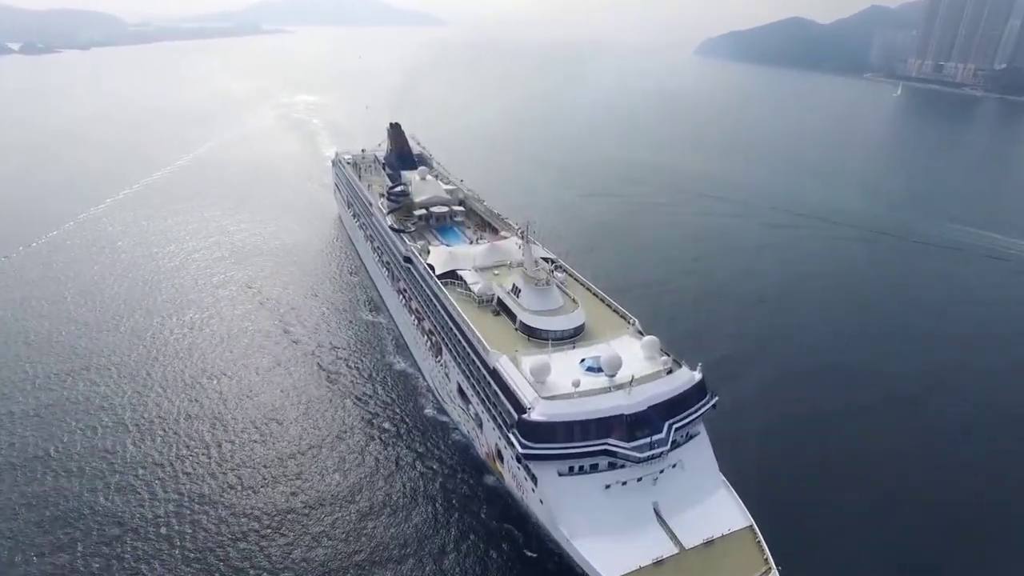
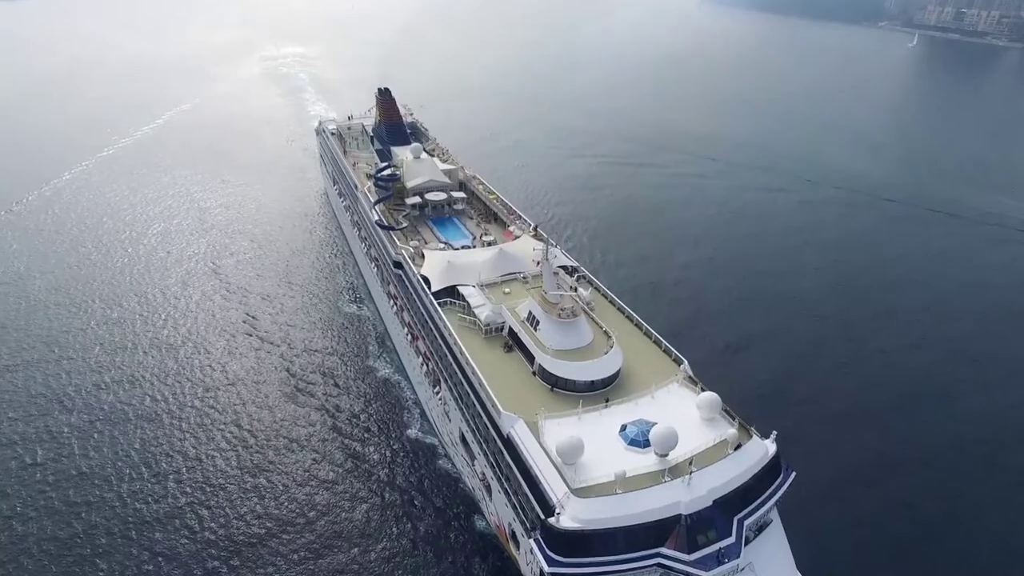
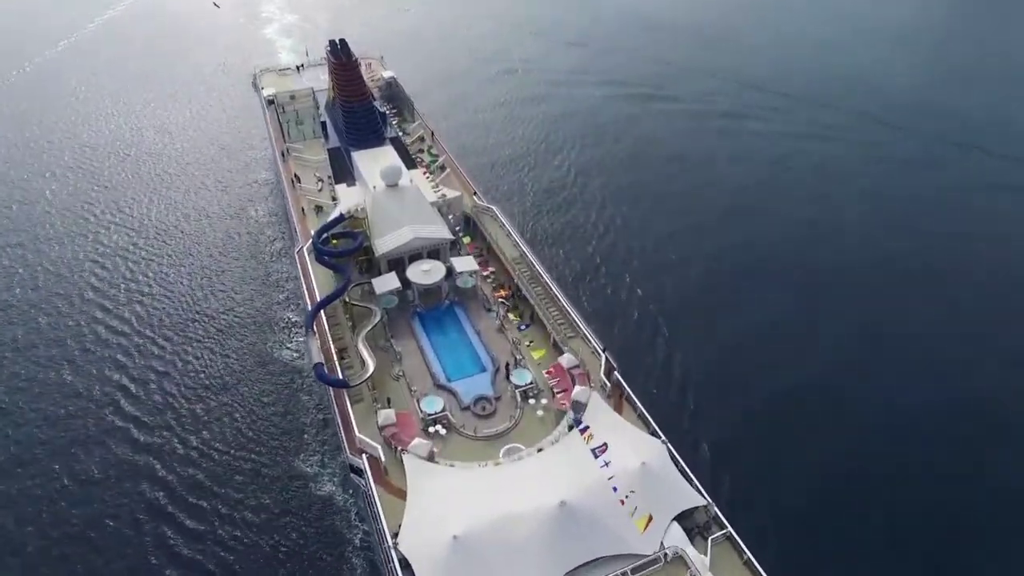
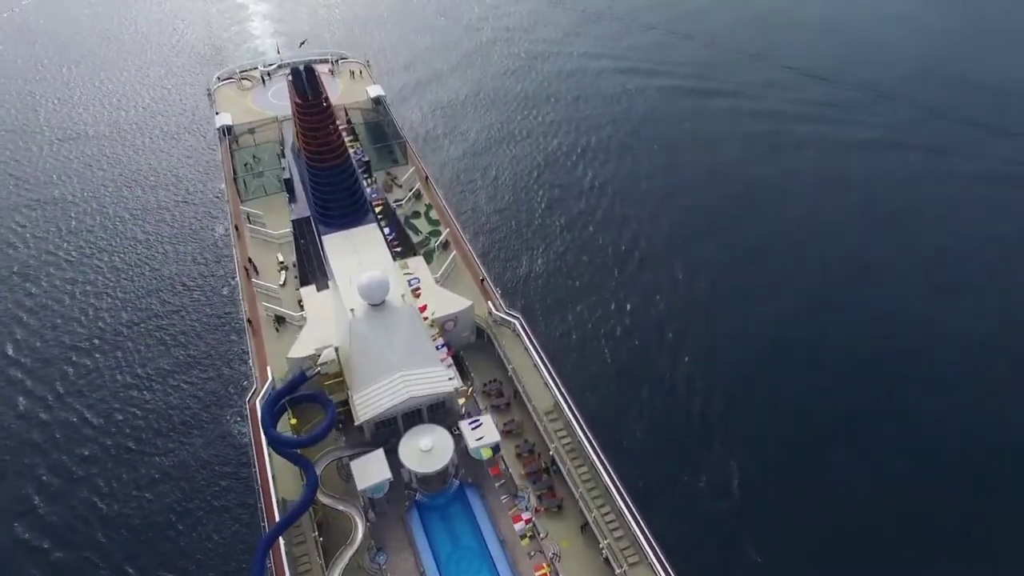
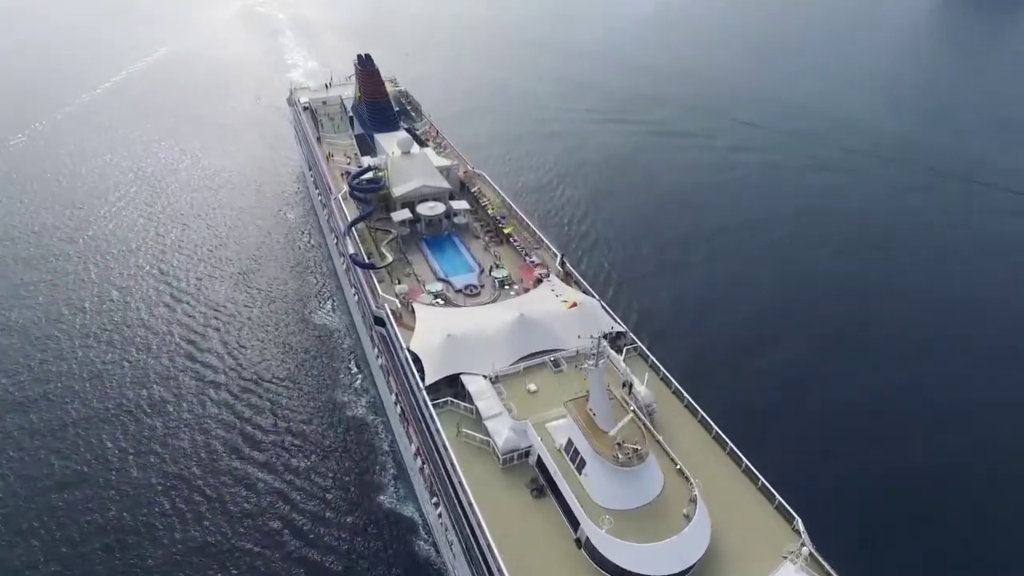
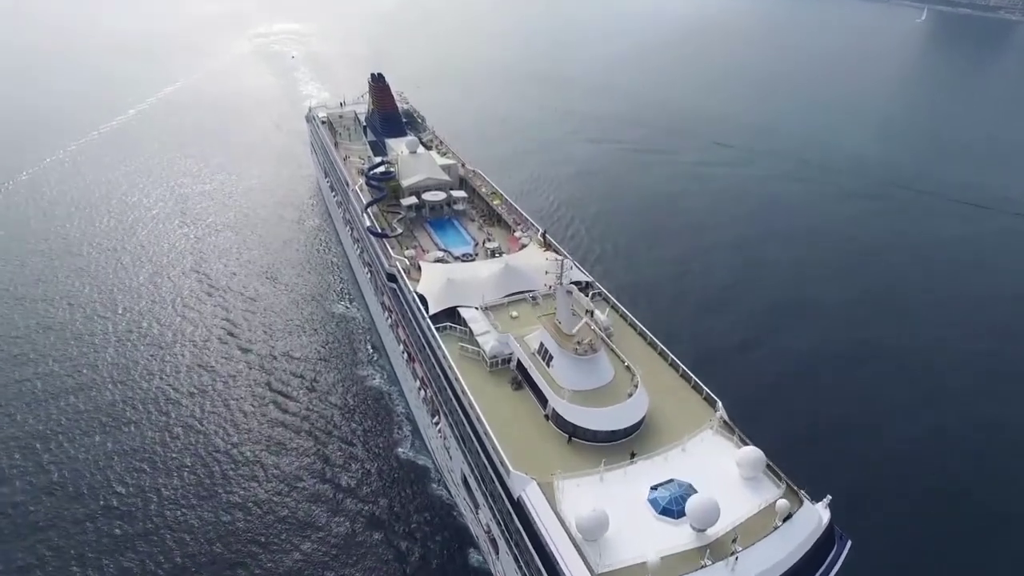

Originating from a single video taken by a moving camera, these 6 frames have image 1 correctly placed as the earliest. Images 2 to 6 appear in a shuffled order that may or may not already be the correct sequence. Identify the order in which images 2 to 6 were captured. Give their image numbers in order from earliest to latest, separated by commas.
2, 6, 5, 3, 4
